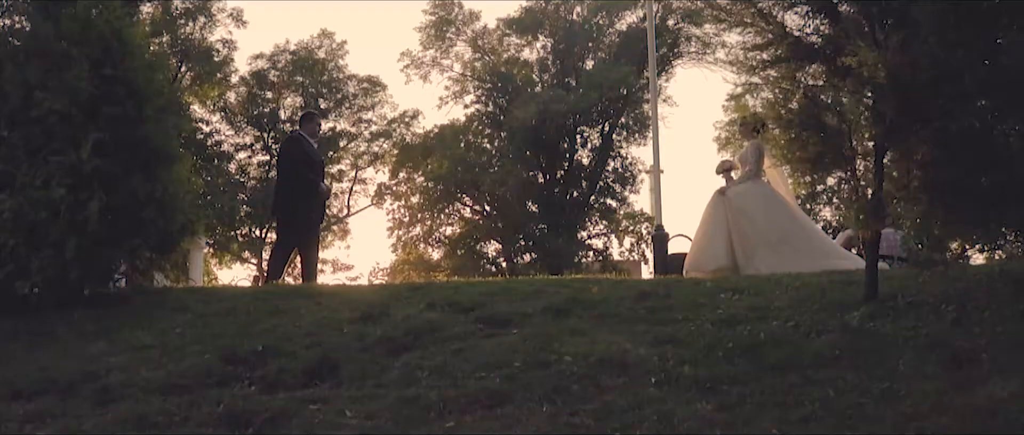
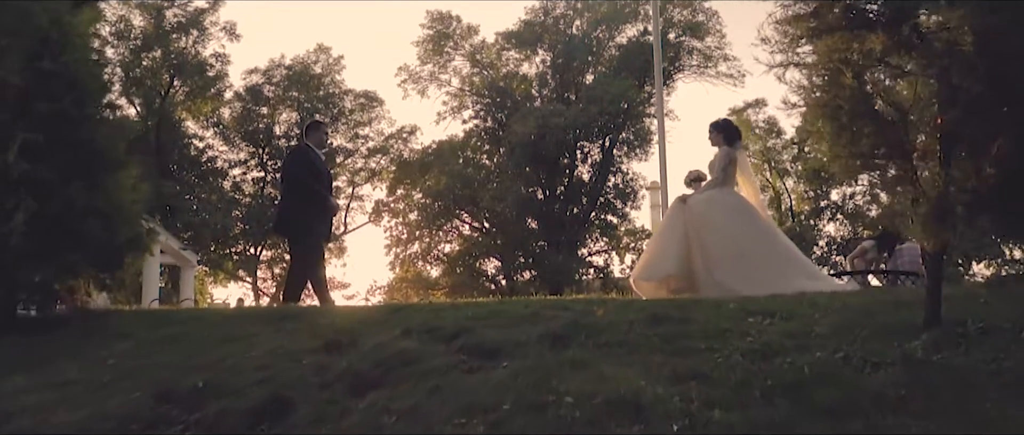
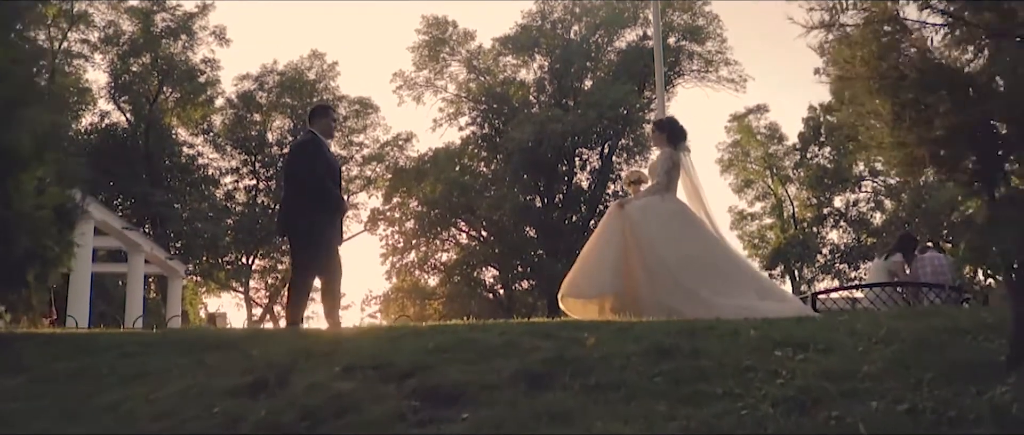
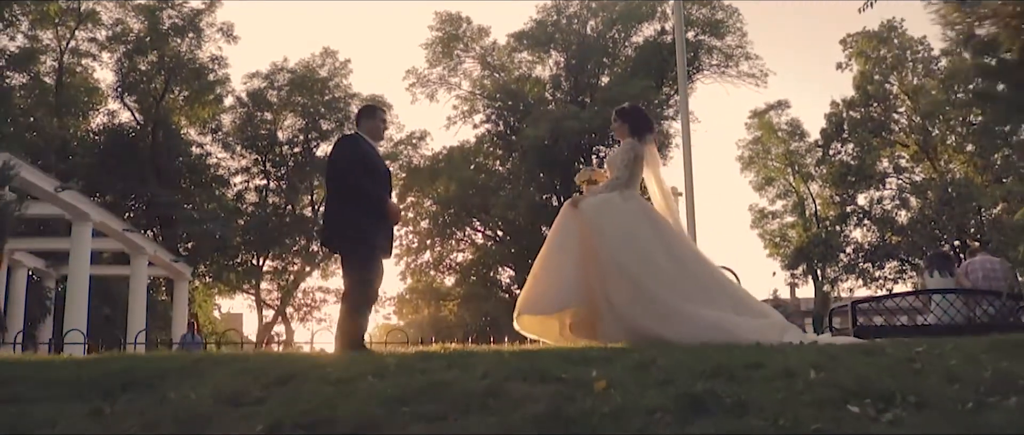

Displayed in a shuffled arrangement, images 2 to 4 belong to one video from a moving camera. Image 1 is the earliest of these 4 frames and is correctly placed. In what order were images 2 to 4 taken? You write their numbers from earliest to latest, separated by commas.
2, 3, 4
